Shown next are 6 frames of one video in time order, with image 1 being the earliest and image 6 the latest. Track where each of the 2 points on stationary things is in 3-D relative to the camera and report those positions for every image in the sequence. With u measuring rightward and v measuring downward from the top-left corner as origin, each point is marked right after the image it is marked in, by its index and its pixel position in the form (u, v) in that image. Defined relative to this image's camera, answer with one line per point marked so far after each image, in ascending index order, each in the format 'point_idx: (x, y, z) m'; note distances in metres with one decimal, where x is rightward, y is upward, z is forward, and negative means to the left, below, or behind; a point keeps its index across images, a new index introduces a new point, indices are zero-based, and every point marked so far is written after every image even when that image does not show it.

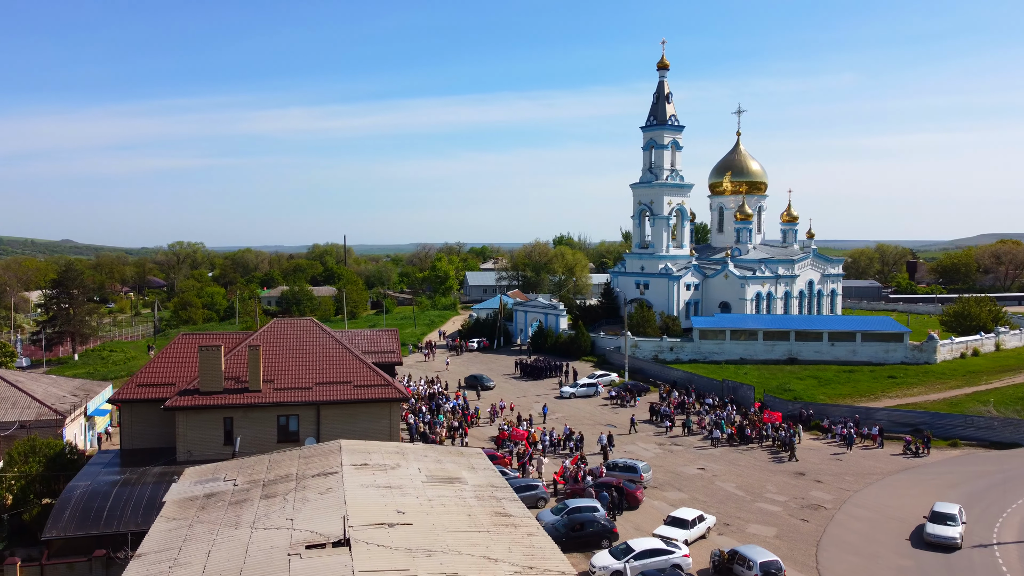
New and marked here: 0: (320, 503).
0: (-3.1, -3.5, +13.3) m
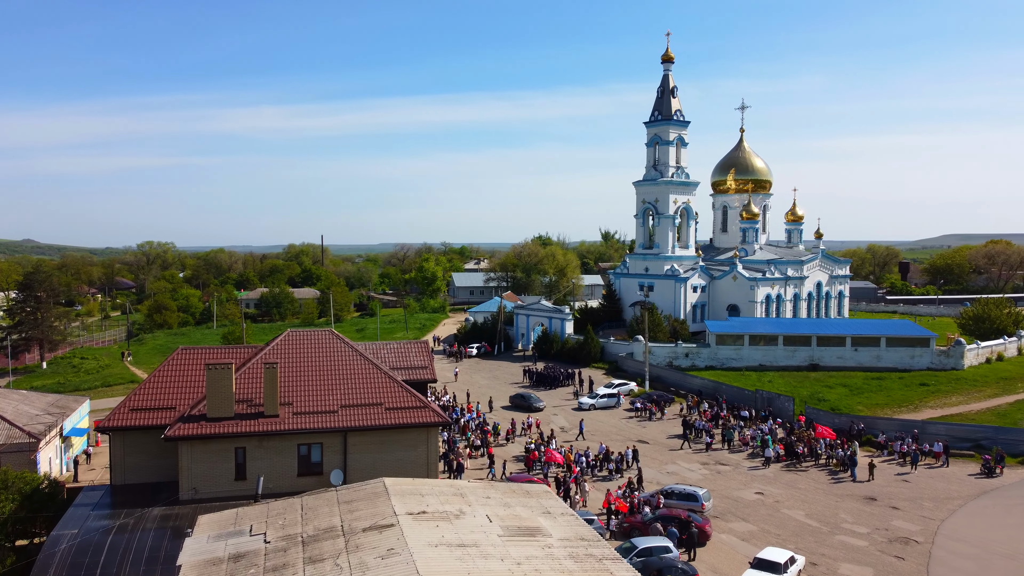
0: (-1.6, -3.7, +10.6) m
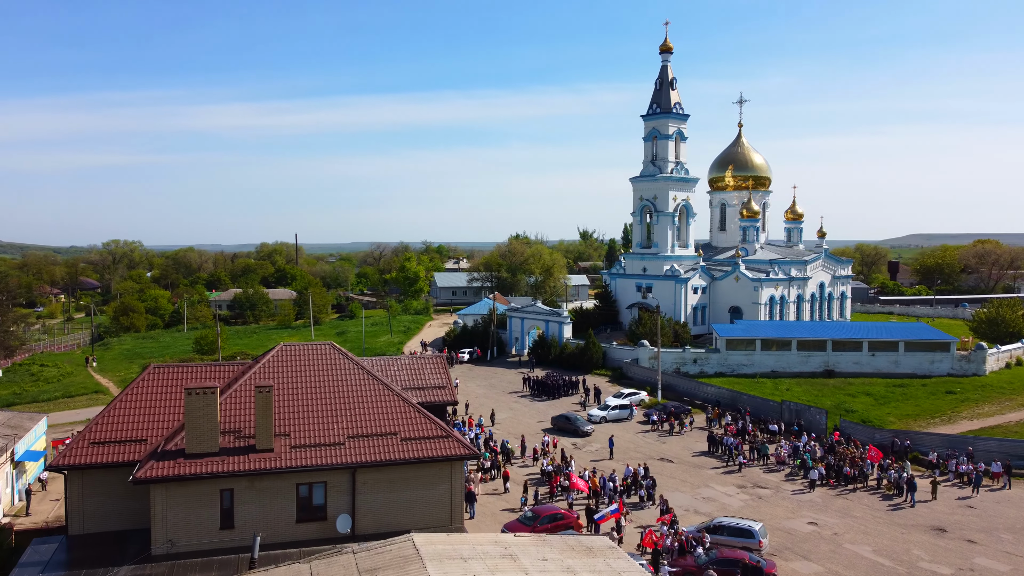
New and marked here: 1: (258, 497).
0: (-0.7, -3.8, +7.7) m
1: (-4.4, -3.6, +14.0) m
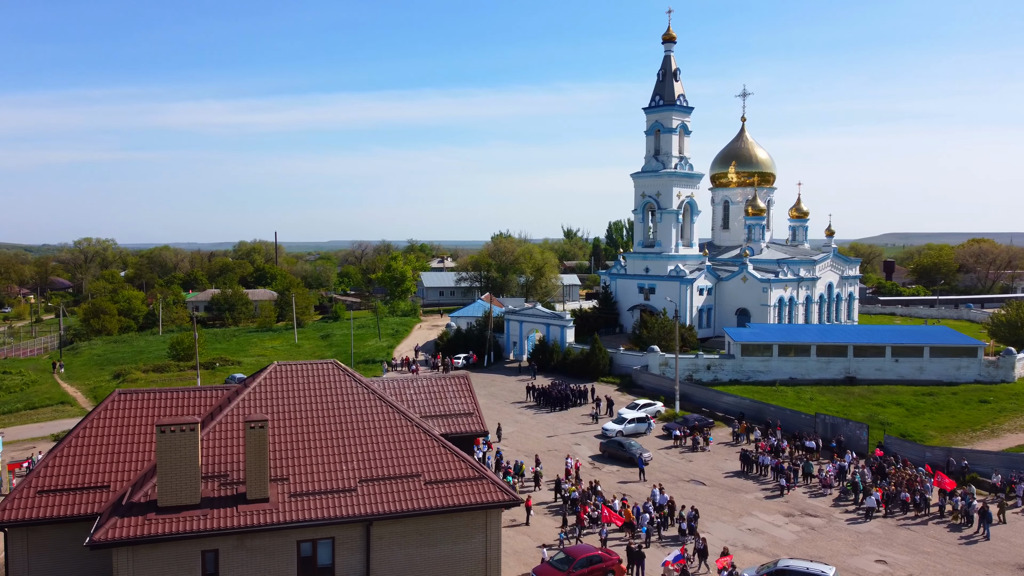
0: (+0.3, -3.9, +5.0) m
1: (-3.6, -3.7, +11.2) m
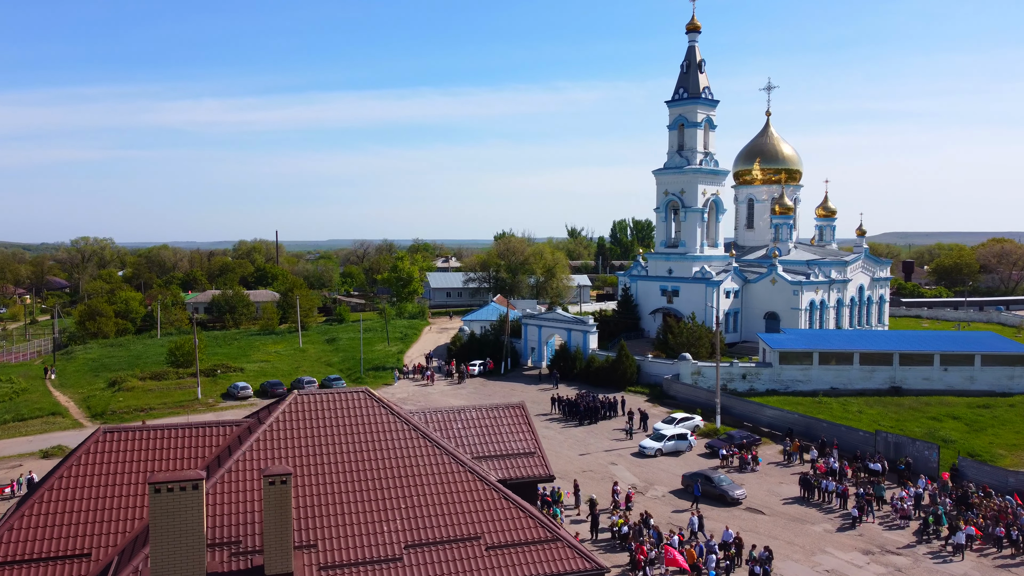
0: (+1.3, -4.1, +2.5) m
1: (-2.6, -3.9, +8.8) m
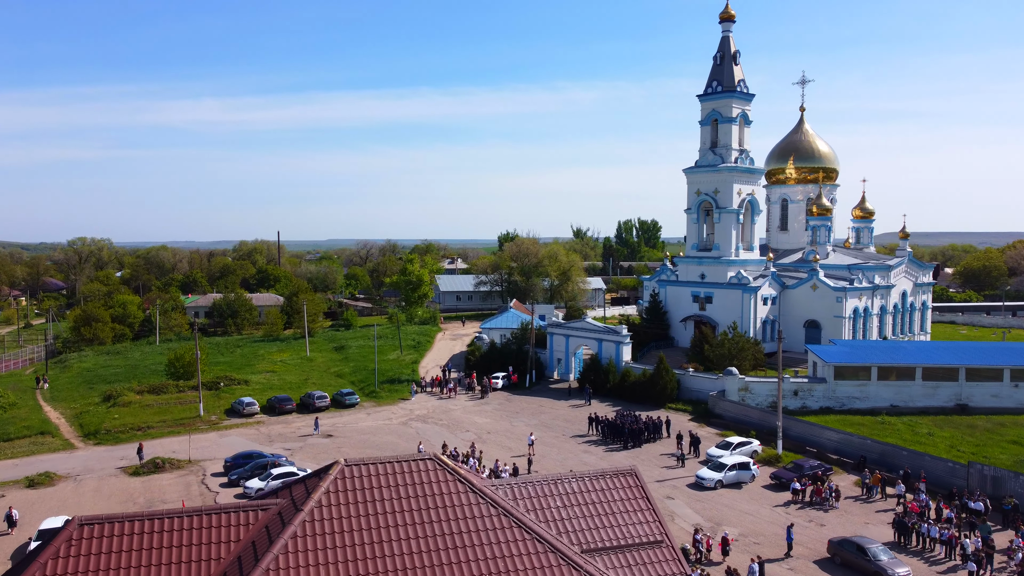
0: (+2.5, -4.5, -0.4) m
1: (-1.4, -4.2, +5.8) m
